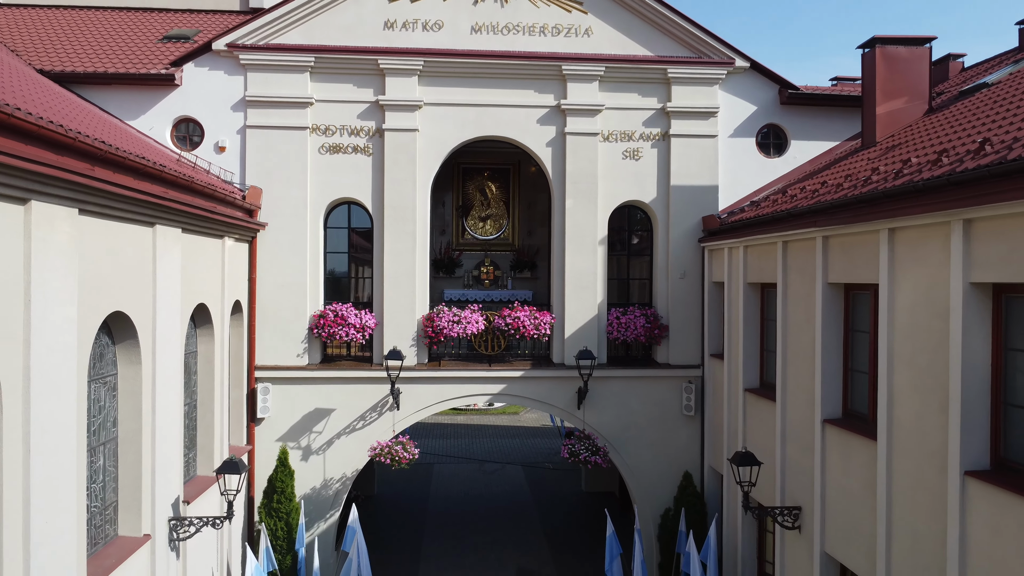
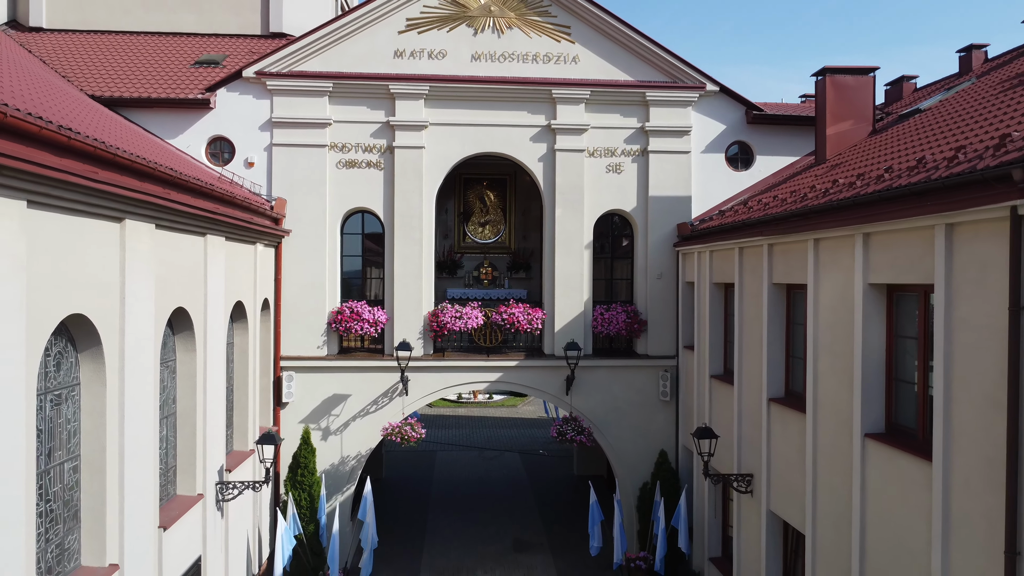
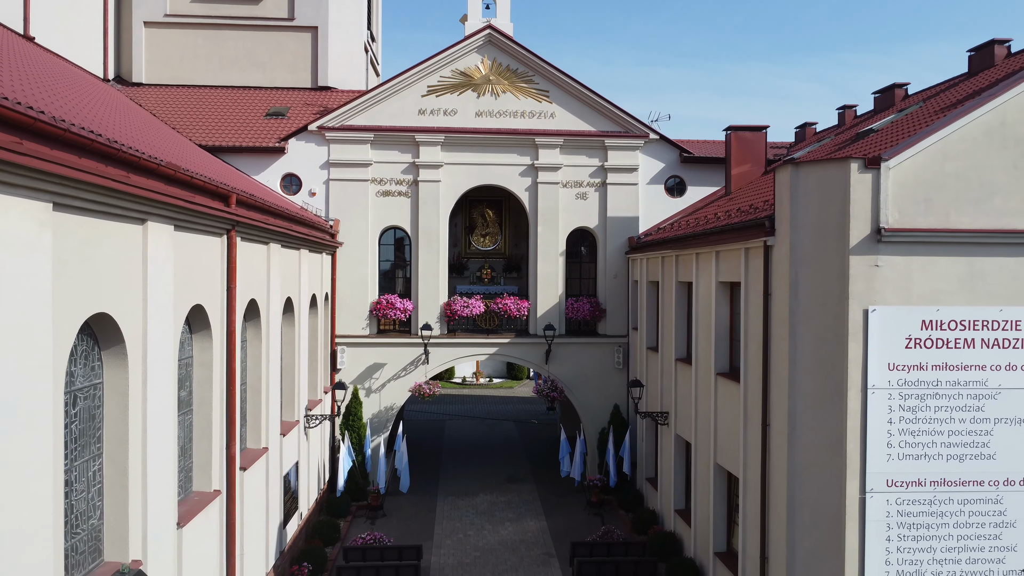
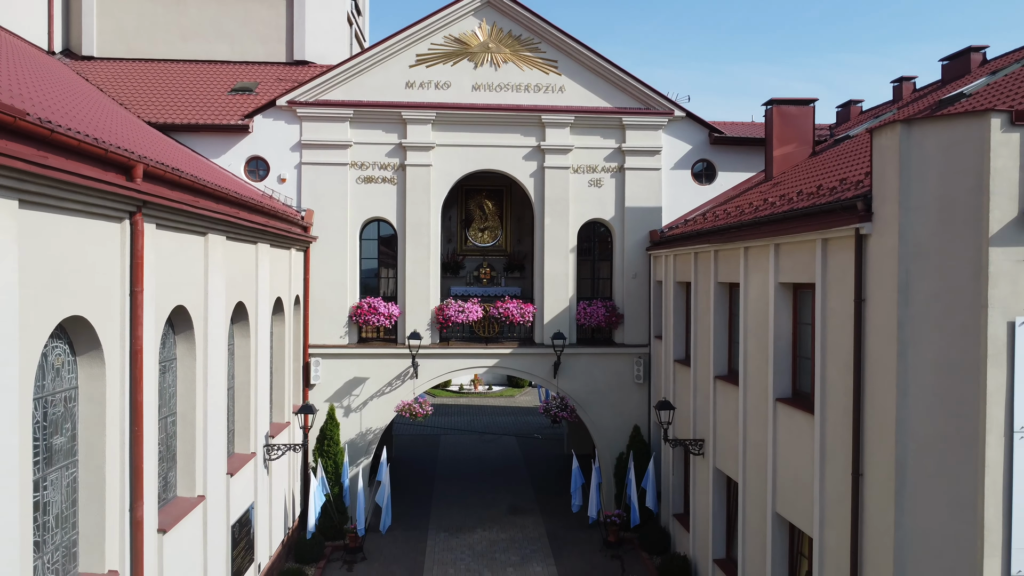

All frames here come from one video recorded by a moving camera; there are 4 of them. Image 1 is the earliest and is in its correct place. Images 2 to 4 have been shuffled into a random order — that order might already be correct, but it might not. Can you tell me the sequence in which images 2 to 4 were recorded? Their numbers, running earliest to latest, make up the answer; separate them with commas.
2, 4, 3
